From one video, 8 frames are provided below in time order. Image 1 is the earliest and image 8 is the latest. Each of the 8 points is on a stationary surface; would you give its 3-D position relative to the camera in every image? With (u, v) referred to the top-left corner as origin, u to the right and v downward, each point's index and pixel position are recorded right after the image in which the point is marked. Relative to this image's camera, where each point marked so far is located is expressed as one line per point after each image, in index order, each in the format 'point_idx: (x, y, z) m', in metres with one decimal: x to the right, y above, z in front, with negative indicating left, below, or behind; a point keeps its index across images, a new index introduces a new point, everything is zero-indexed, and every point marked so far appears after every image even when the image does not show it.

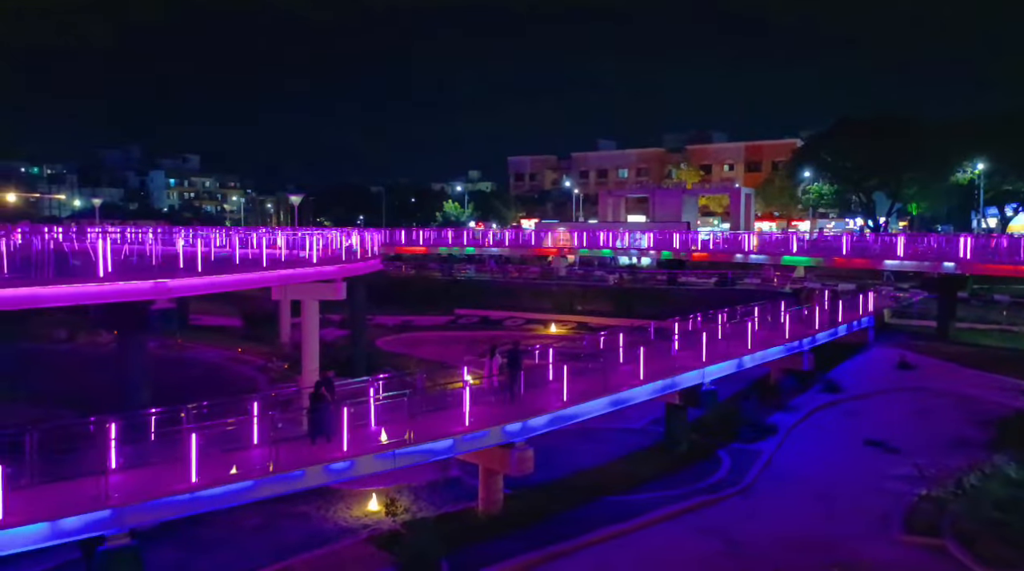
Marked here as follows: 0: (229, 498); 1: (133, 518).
0: (-5.1, -3.7, +17.4) m
1: (-6.3, -3.8, +16.5) m
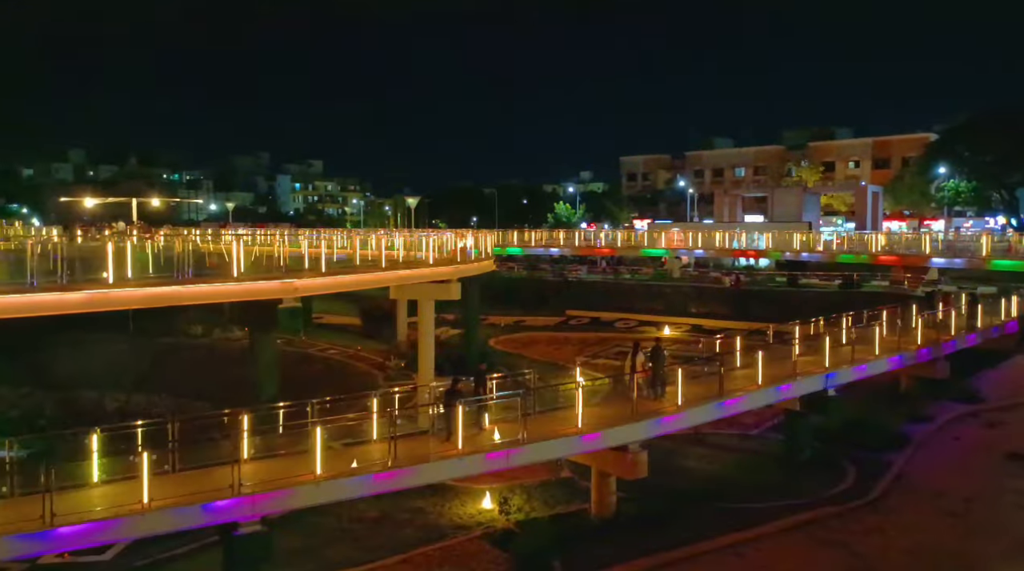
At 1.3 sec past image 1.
0: (-3.0, -3.7, +17.9) m
1: (-4.4, -3.7, +17.1) m
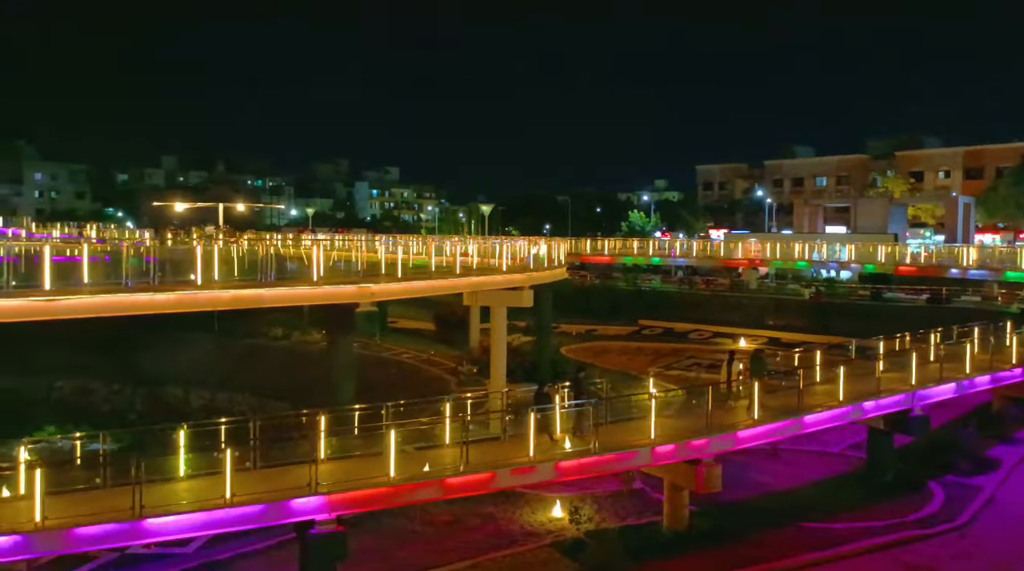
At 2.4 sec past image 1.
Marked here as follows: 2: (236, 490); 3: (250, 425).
0: (-1.7, -3.8, +17.9) m
1: (-3.1, -3.8, +17.3) m
2: (-4.7, -3.4, +16.9) m
3: (-4.8, -2.5, +18.0) m
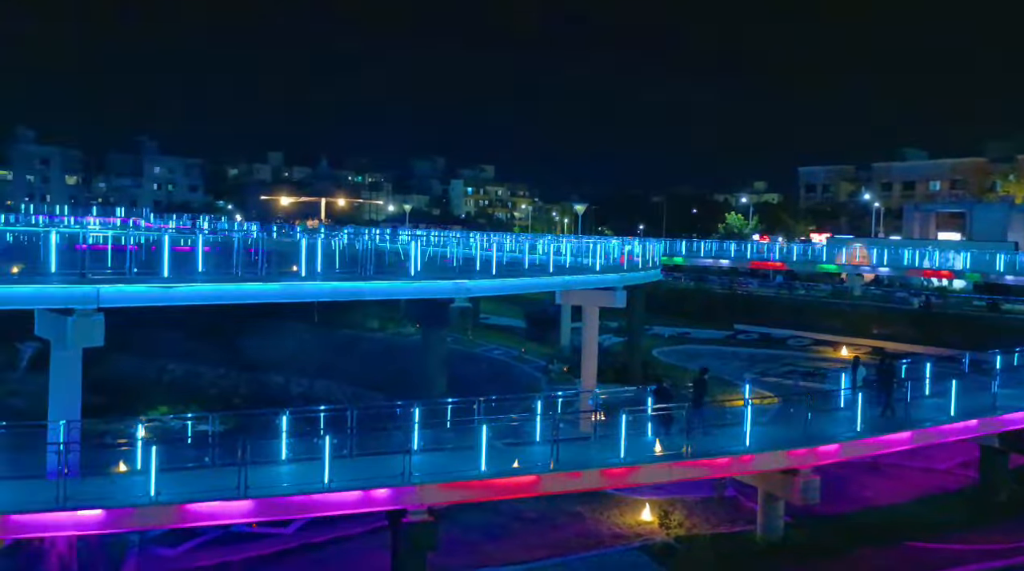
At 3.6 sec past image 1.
0: (0.0, -3.7, +17.8) m
1: (-1.5, -3.7, +17.2) m
2: (-3.1, -3.2, +17.0) m
3: (-3.1, -2.3, +18.1) m
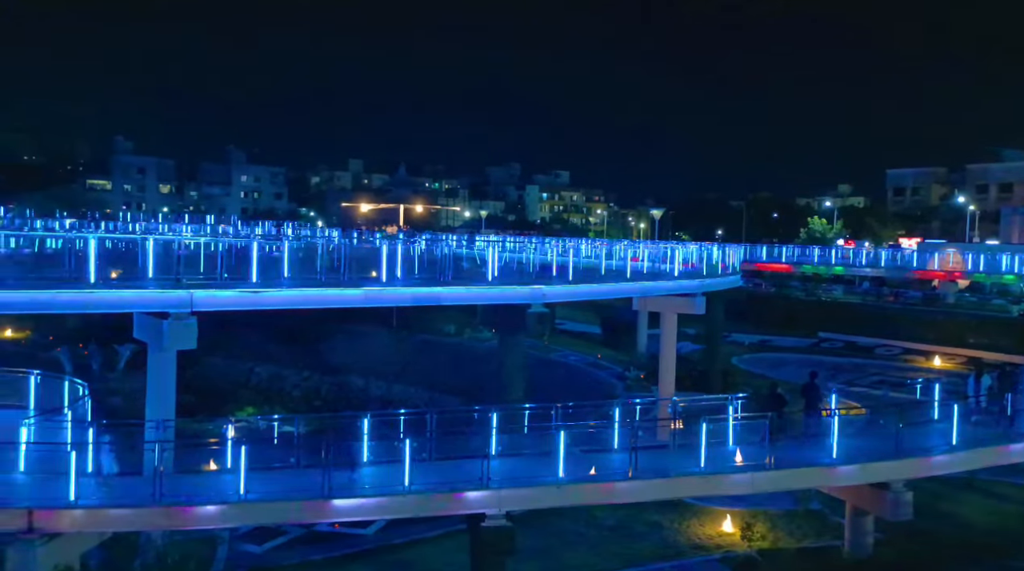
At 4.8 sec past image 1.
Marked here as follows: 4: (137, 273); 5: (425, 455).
0: (+1.4, -3.8, +17.5) m
1: (-0.1, -3.8, +17.1) m
2: (-1.8, -3.3, +17.0) m
3: (-1.7, -2.4, +18.1) m
4: (-7.5, +0.2, +19.8) m
5: (-1.6, -3.0, +17.8) m
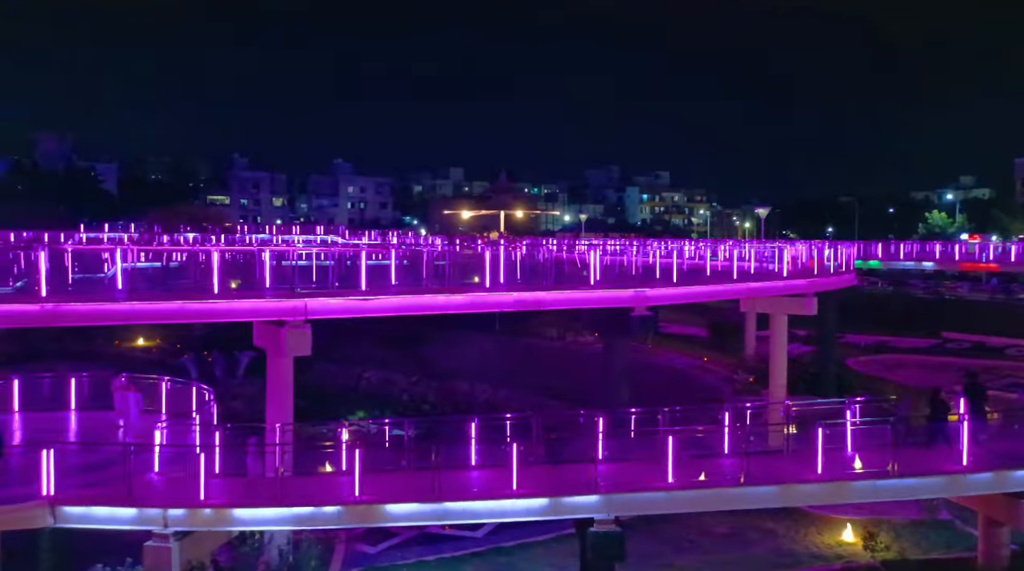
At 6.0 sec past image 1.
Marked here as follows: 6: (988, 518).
0: (+3.3, -3.8, +16.8) m
1: (+1.8, -3.8, +16.6) m
2: (+0.1, -3.4, +16.6) m
3: (+0.3, -2.5, +17.7) m
4: (-5.3, 0.0, +20.1) m
5: (+0.3, -3.1, +17.4) m
6: (+9.5, -4.6, +19.5) m
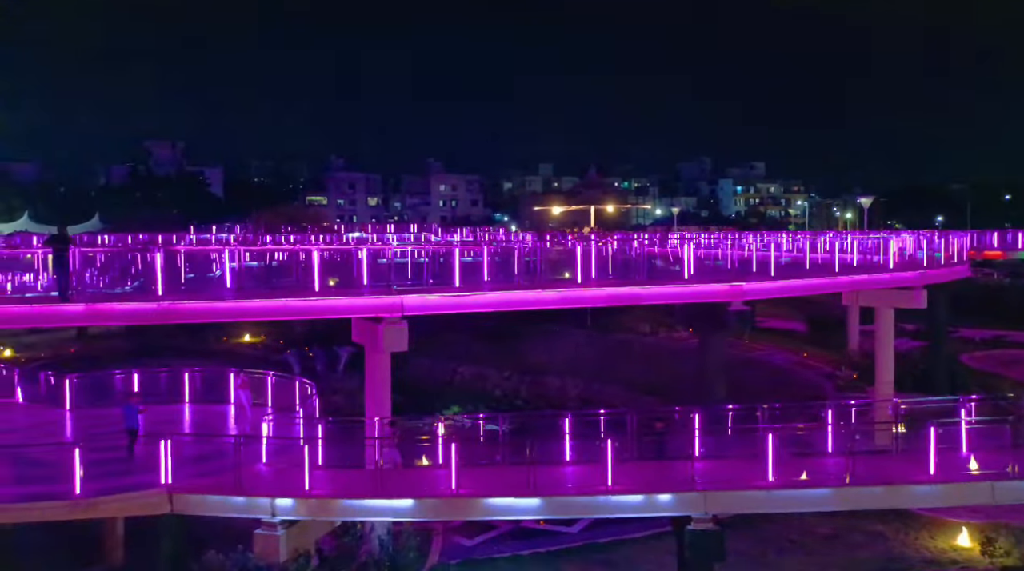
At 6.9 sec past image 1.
0: (+5.0, -3.7, +16.1) m
1: (+3.4, -3.7, +16.0) m
2: (+1.8, -3.3, +16.2) m
3: (+2.1, -2.4, +17.3) m
4: (-3.4, +0.1, +20.1) m
5: (+2.1, -3.0, +17.0) m
6: (+11.4, -4.4, +18.3) m
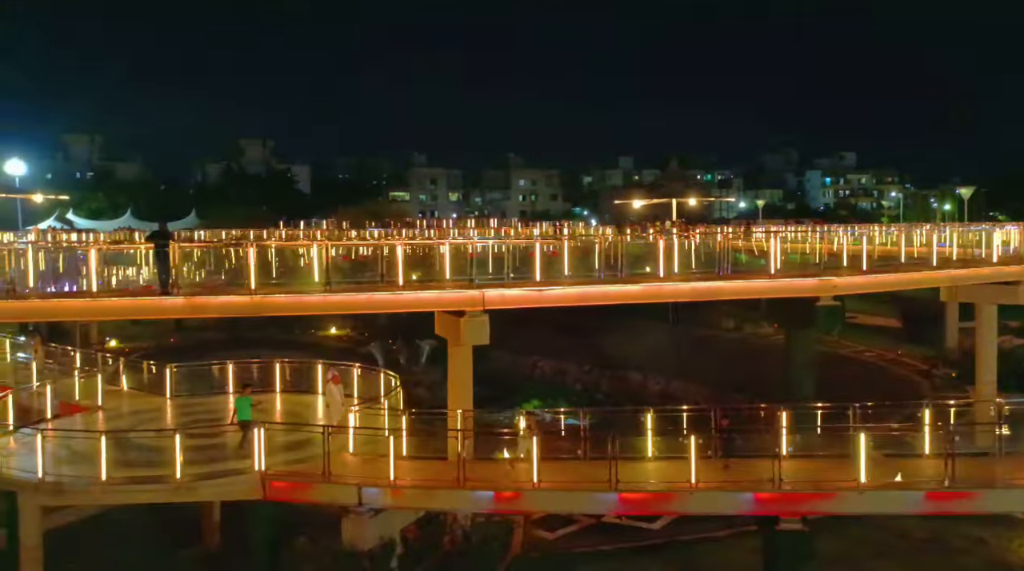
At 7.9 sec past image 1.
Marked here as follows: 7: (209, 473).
0: (+6.3, -3.6, +15.2) m
1: (+4.8, -3.6, +15.2) m
2: (+3.1, -3.2, +15.6) m
3: (+3.5, -2.3, +16.6) m
4: (-1.7, +0.3, +19.9) m
5: (+3.5, -2.9, +16.3) m
6: (+12.9, -4.3, +16.8) m
7: (-4.8, -3.0, +15.5) m
